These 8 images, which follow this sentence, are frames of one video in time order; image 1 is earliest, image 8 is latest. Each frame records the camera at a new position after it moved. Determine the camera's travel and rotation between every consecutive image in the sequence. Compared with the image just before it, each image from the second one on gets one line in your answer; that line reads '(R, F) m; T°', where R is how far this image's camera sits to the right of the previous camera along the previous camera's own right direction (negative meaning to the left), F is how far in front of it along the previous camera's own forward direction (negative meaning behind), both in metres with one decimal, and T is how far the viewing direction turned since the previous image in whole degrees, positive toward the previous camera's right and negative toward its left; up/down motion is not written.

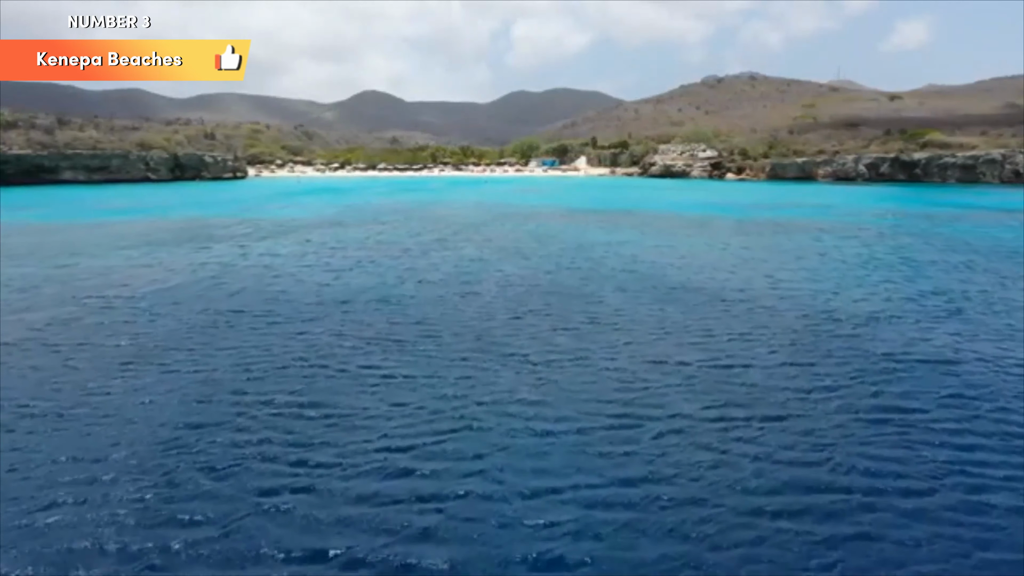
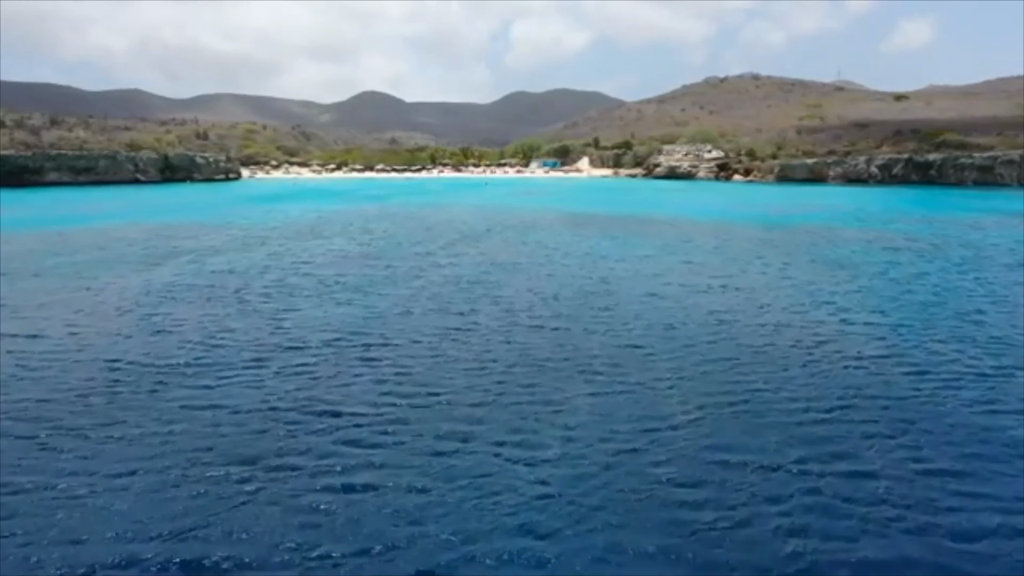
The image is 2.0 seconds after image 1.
(-0.1, +6.4) m; 0°
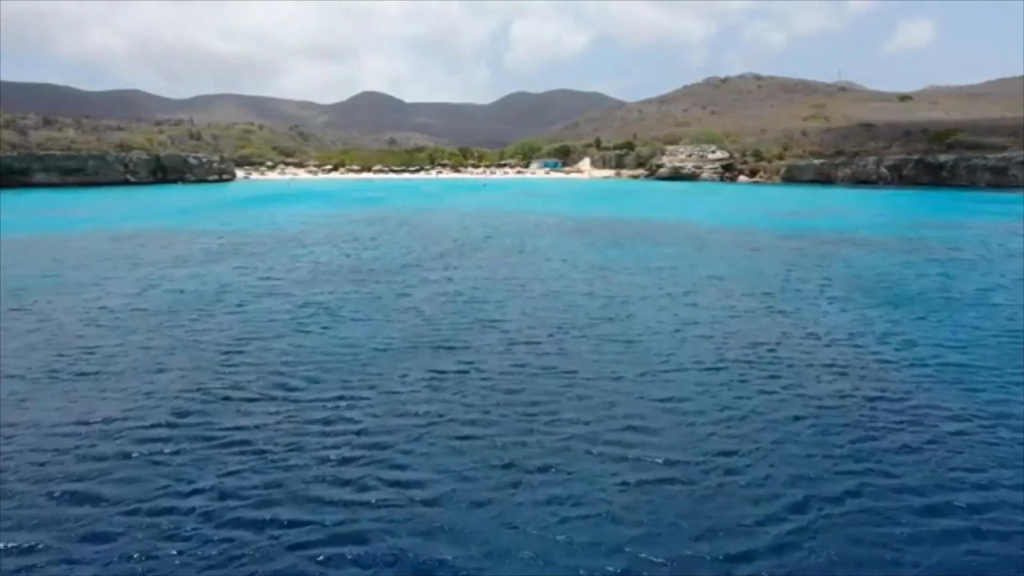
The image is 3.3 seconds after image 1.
(-0.1, +5.0) m; 0°
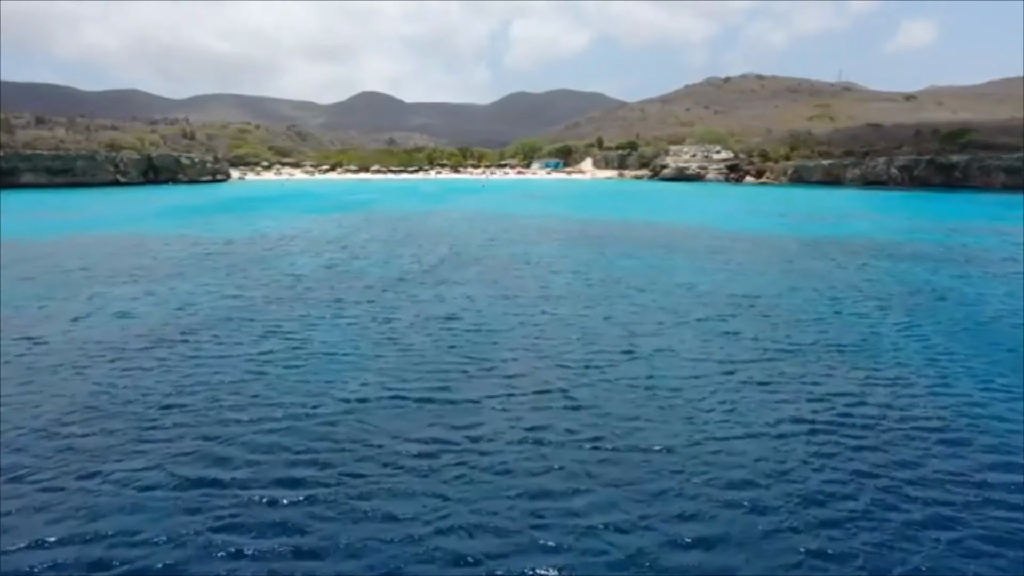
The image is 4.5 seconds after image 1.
(-0.2, +5.0) m; 0°
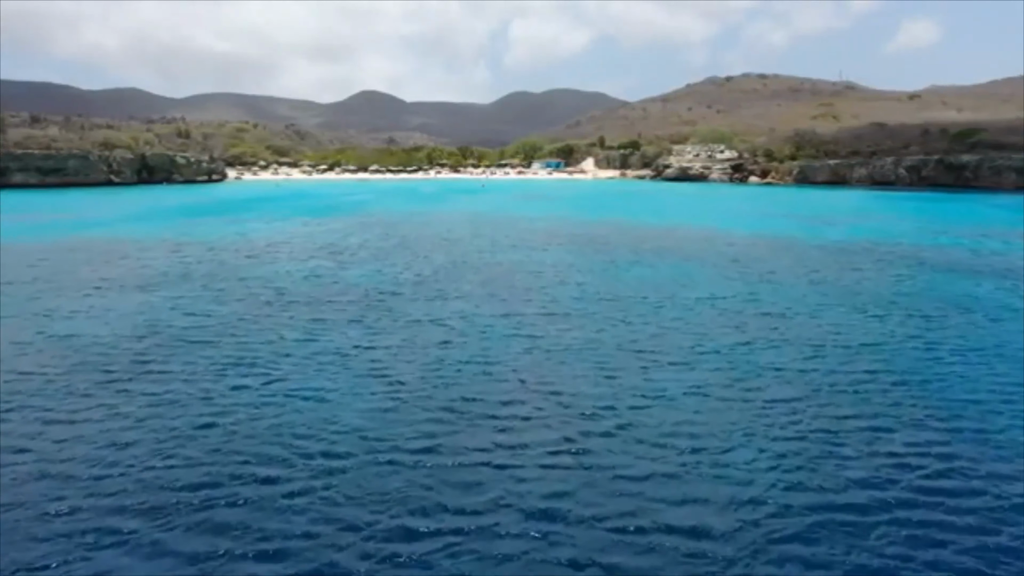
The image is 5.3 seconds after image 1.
(-0.1, +3.4) m; 0°
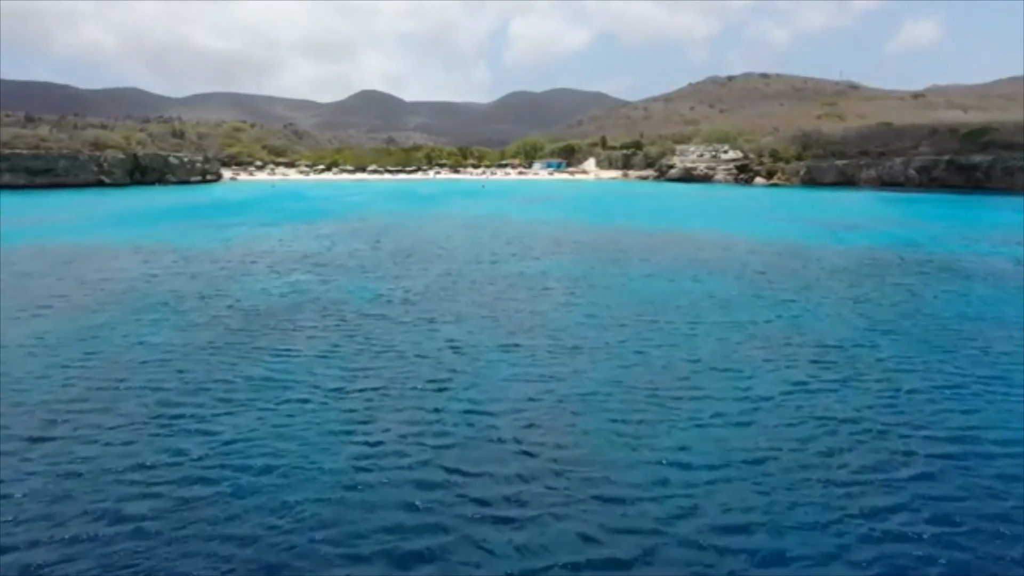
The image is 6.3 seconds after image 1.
(-0.2, +4.2) m; 0°
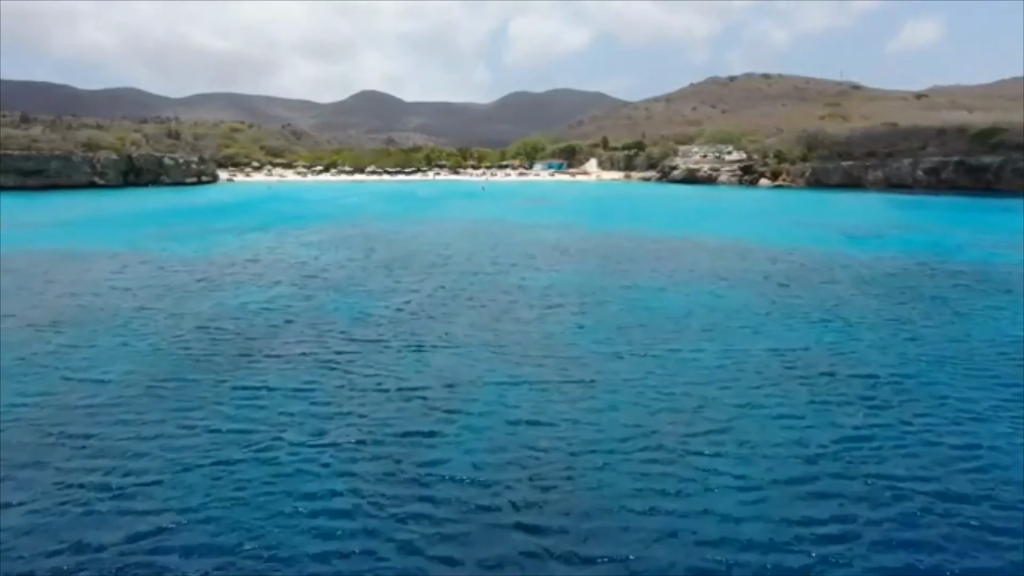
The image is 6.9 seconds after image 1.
(-0.2, +3.3) m; 0°
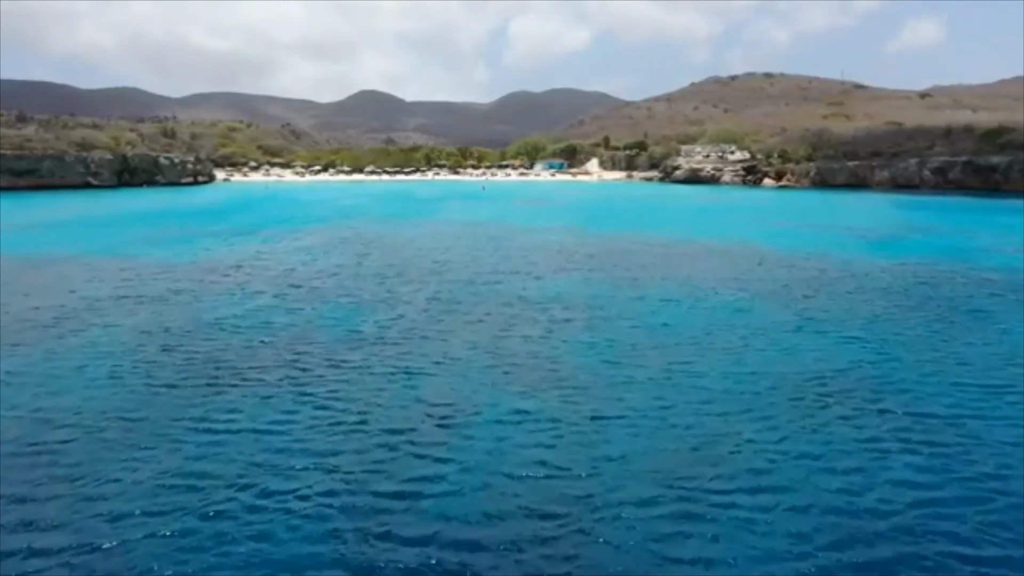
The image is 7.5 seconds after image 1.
(-0.1, +2.8) m; 0°
